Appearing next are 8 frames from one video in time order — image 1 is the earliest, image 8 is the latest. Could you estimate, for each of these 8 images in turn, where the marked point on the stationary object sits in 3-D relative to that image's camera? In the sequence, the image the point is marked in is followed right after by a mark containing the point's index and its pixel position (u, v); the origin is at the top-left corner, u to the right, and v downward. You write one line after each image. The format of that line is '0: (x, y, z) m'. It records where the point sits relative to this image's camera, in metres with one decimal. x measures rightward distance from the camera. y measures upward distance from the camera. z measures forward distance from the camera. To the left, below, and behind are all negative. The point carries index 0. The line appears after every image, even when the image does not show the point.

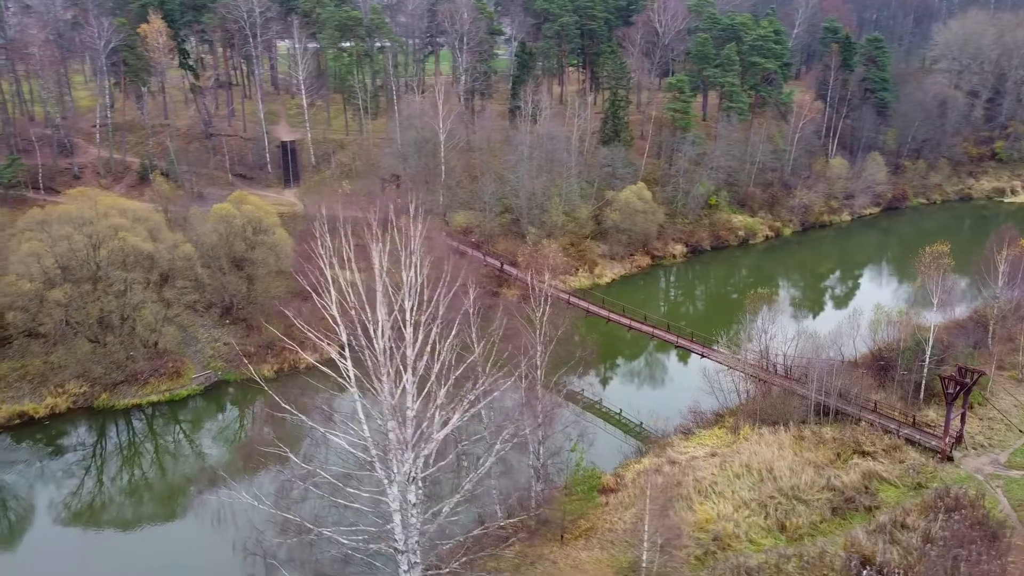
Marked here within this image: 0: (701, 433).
0: (+4.3, -3.4, +18.2) m
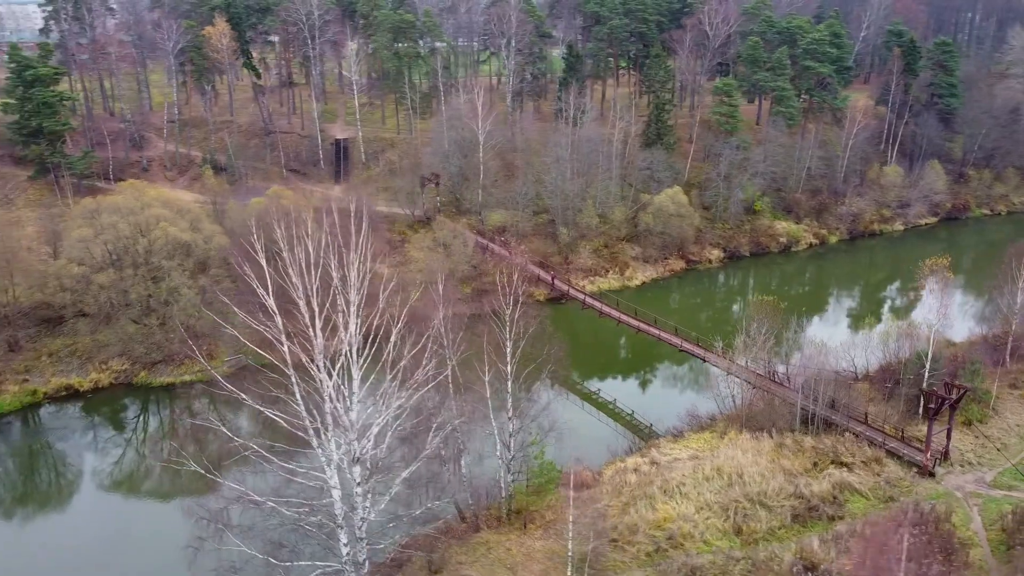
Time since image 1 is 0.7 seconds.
0: (+4.1, -3.5, +18.4) m
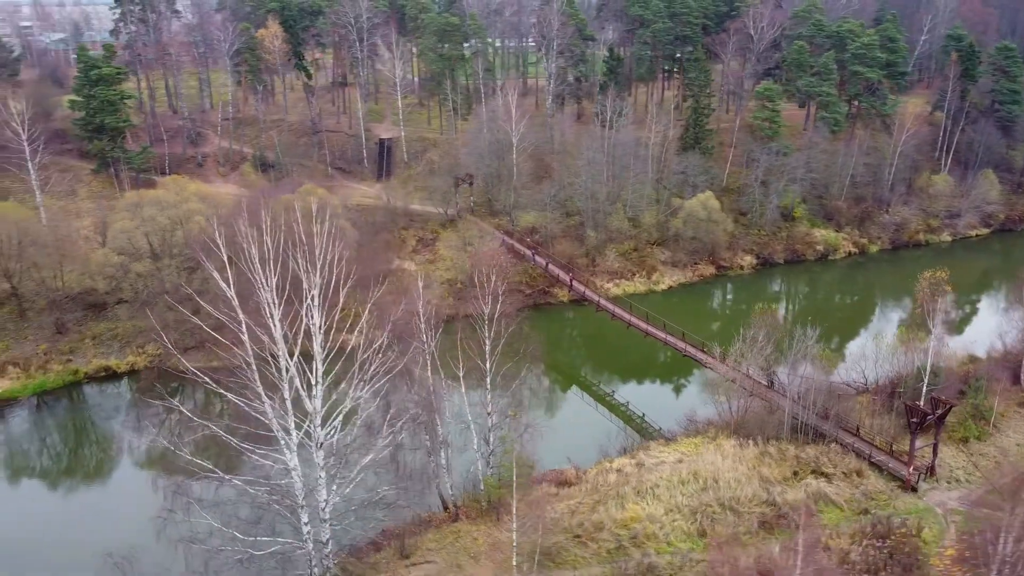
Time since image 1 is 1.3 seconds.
0: (+3.9, -3.6, +18.6) m
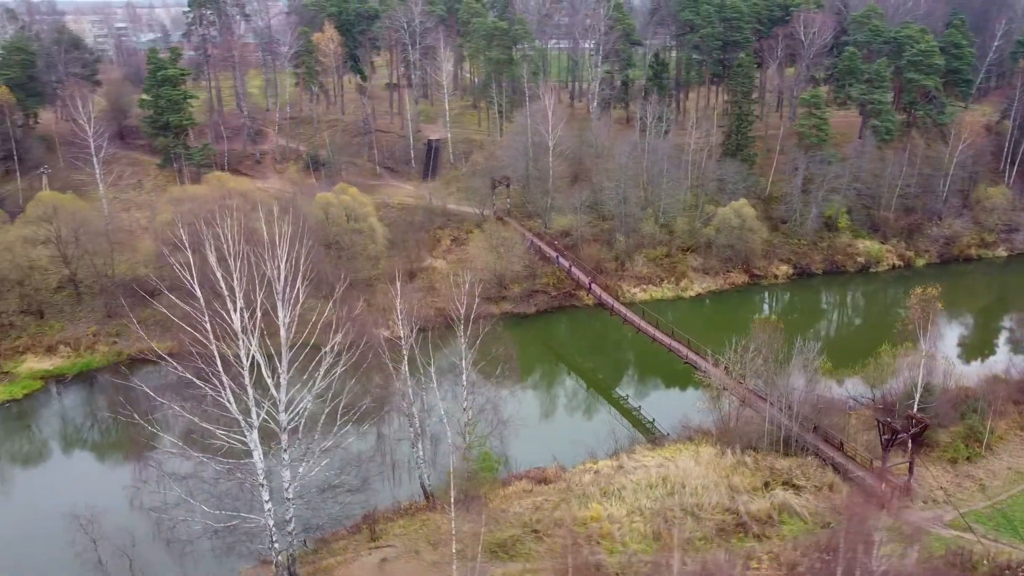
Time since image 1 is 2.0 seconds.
0: (+3.6, -3.8, +18.8) m
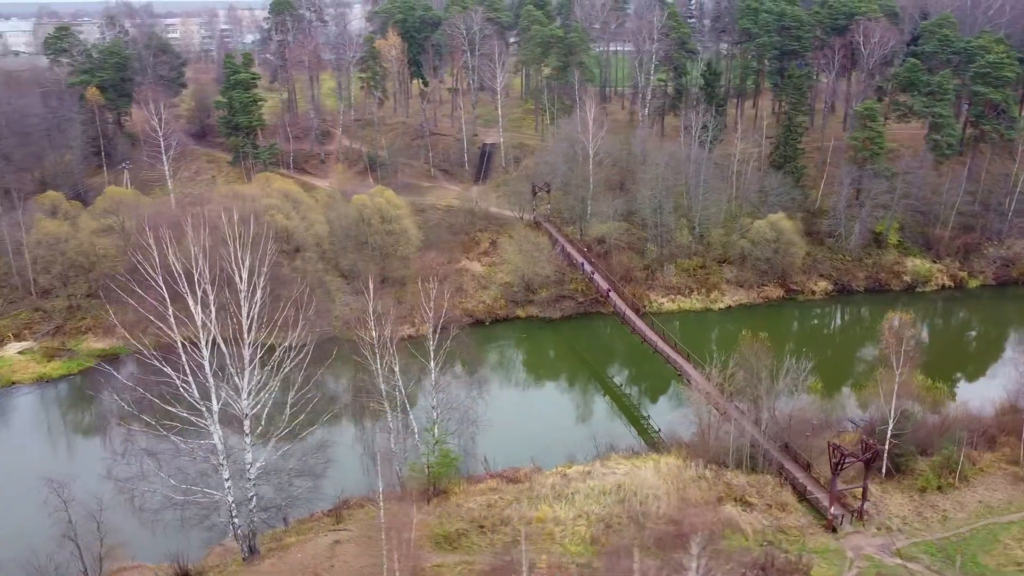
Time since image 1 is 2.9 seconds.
0: (+3.1, -4.1, +19.3) m
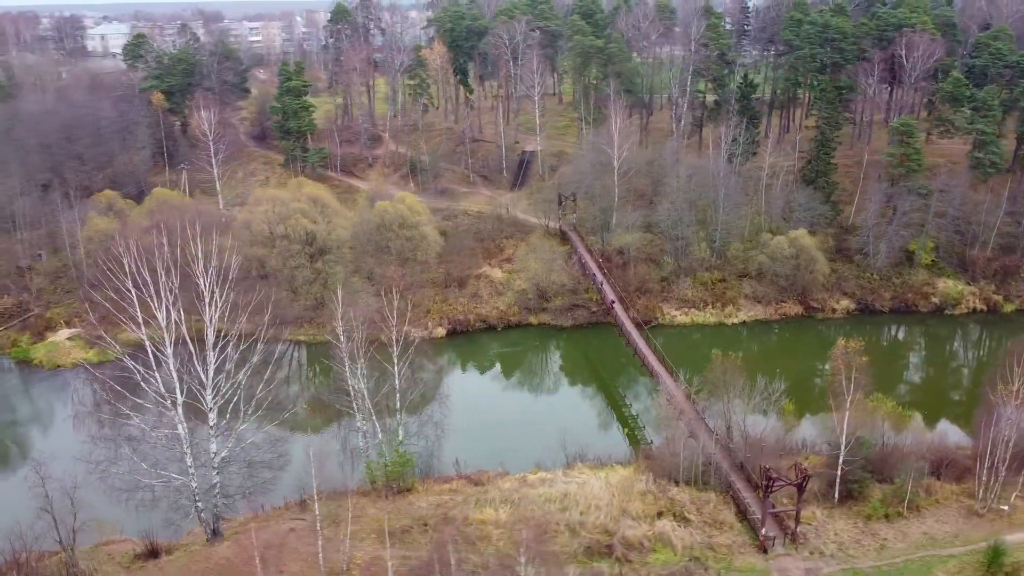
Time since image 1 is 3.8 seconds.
0: (+2.3, -4.5, +19.9) m
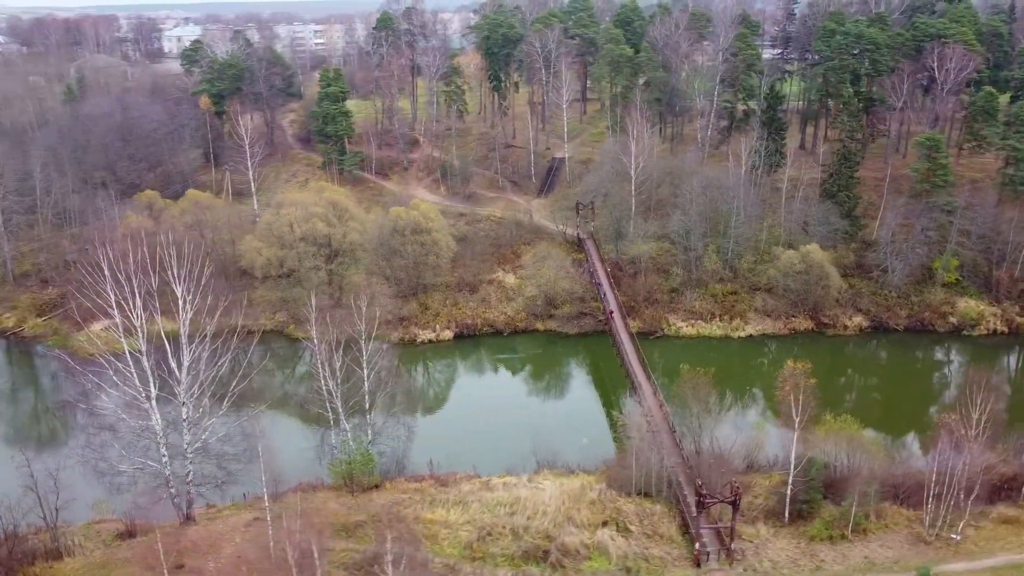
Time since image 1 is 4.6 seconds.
0: (+1.4, -4.8, +20.5) m
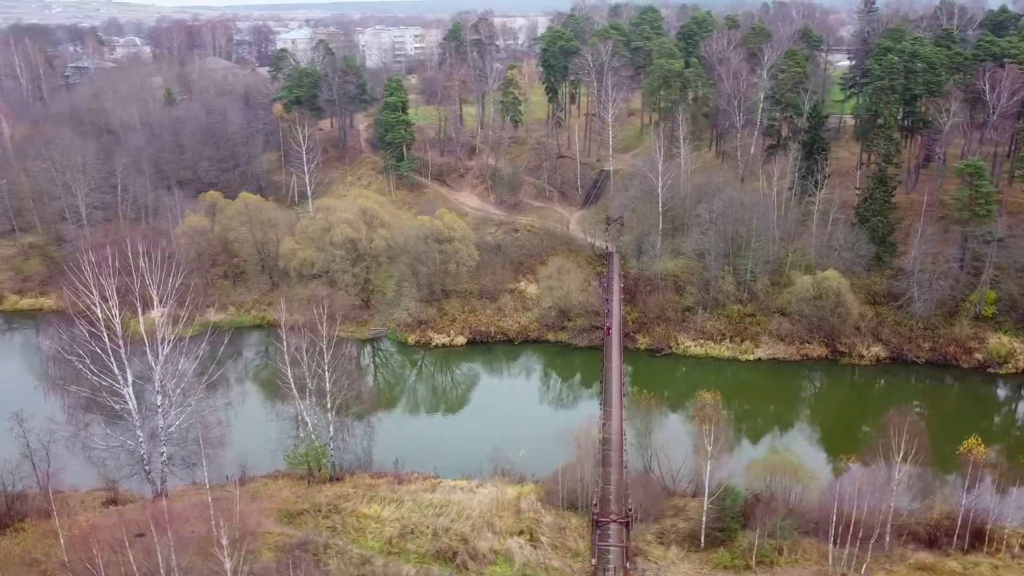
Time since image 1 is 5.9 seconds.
0: (0.0, -5.3, +21.6) m
